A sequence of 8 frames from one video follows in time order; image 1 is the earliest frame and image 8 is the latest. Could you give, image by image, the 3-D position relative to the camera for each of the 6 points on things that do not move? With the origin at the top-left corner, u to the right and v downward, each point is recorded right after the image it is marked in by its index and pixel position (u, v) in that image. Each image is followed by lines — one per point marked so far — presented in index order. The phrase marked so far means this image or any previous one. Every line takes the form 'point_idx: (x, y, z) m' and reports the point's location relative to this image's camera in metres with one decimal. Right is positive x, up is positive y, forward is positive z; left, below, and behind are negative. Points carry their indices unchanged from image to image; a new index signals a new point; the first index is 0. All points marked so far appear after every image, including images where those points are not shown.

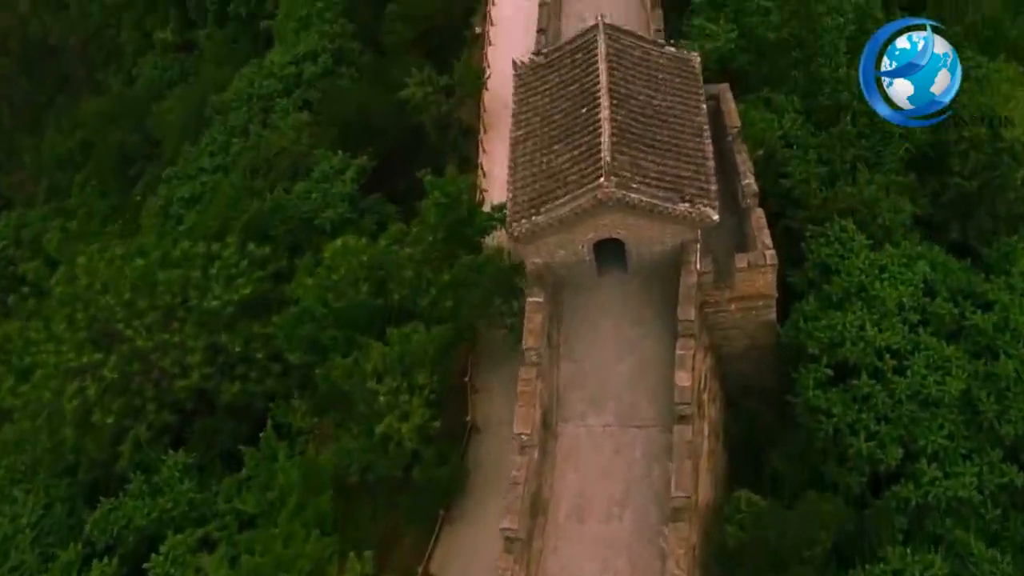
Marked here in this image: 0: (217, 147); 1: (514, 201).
0: (-6.3, +3.0, +19.8) m
1: (0.0, +0.9, +10.3) m
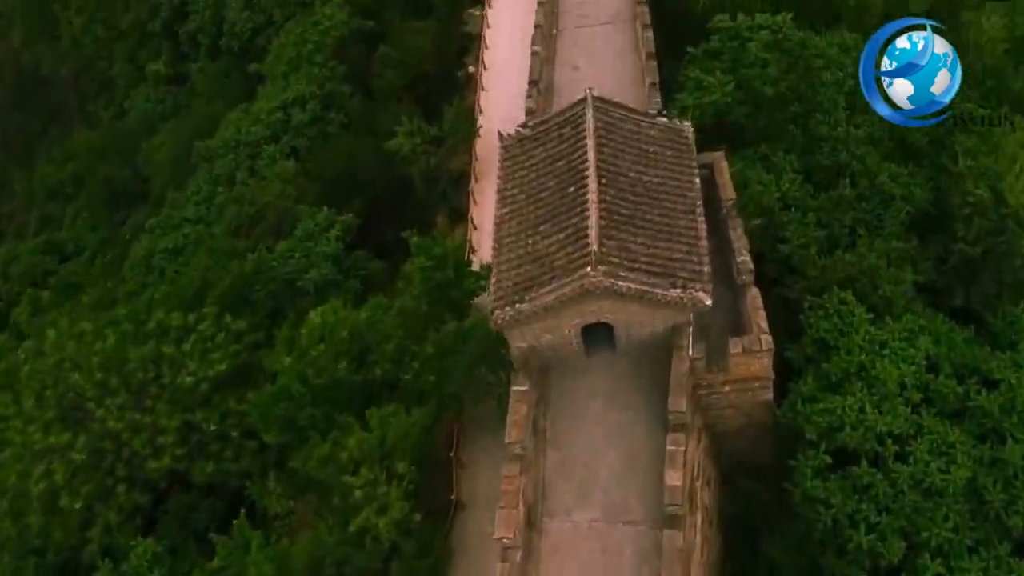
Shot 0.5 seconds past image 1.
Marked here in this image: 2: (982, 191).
0: (-6.5, +1.9, +19.4) m
1: (-0.2, 0.0, +9.9) m
2: (+7.3, +1.4, +14.2) m
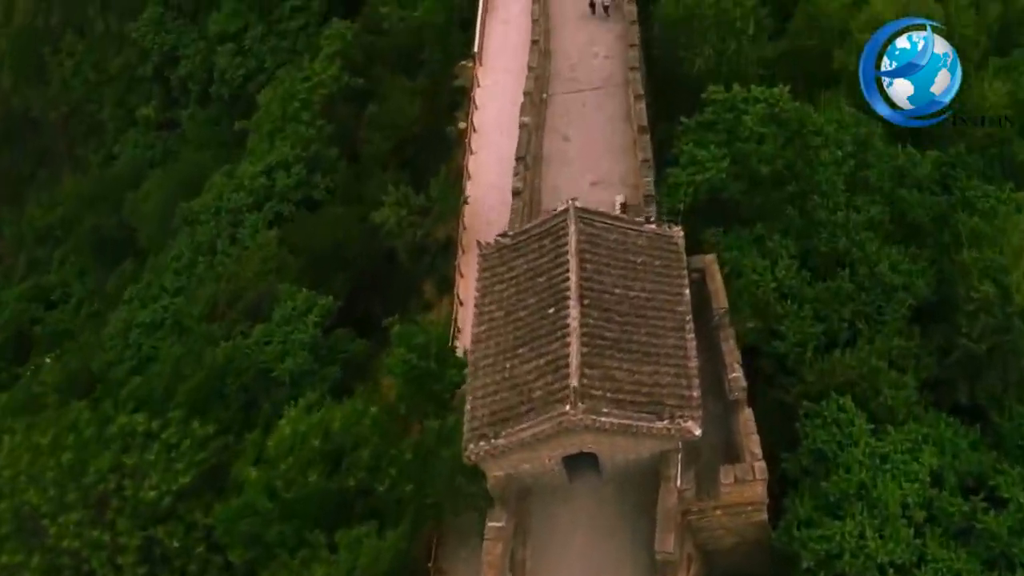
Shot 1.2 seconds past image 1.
0: (-6.7, +0.5, +18.8) m
1: (-0.4, -1.3, +9.3) m
2: (+7.0, 0.0, +13.7) m
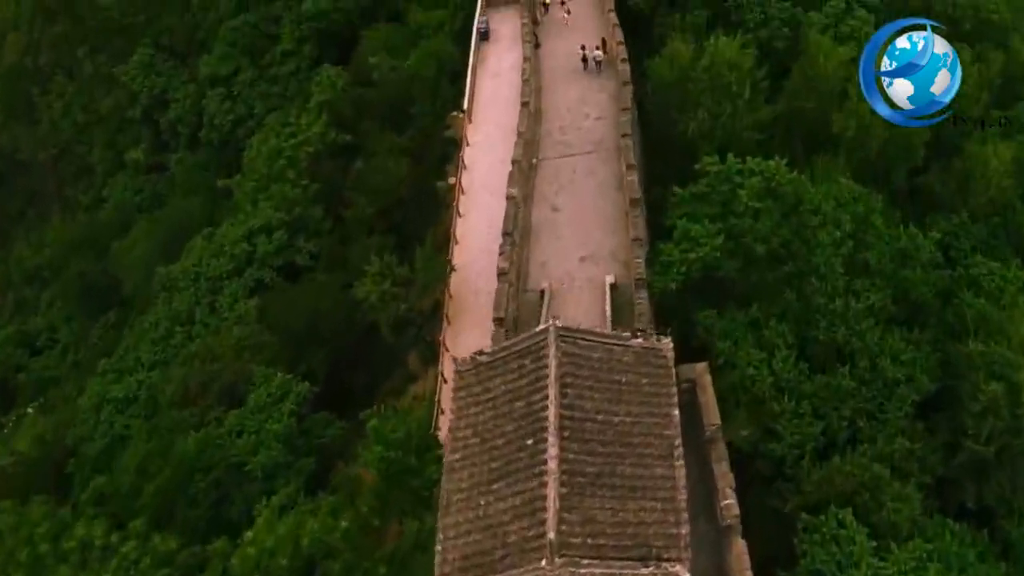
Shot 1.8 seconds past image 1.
0: (-7.0, -0.9, +18.2) m
1: (-0.6, -2.5, +8.6) m
2: (+6.8, -1.3, +13.0) m
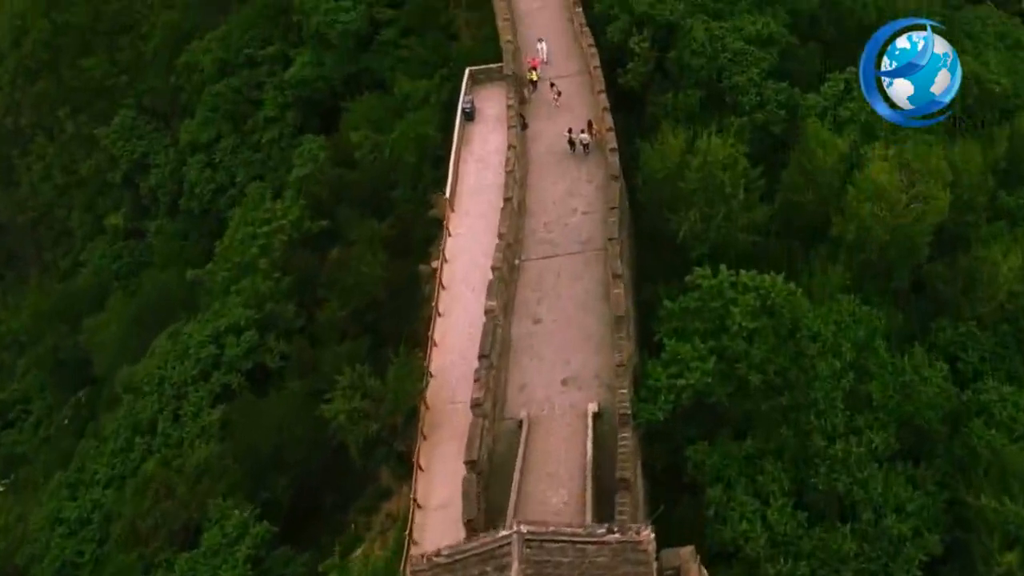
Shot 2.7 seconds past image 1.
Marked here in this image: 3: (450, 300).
0: (-7.3, -2.9, +17.2) m
1: (-1.0, -4.2, +7.5) m
2: (+6.4, -3.2, +12.0) m
3: (-1.2, -0.2, +18.6) m
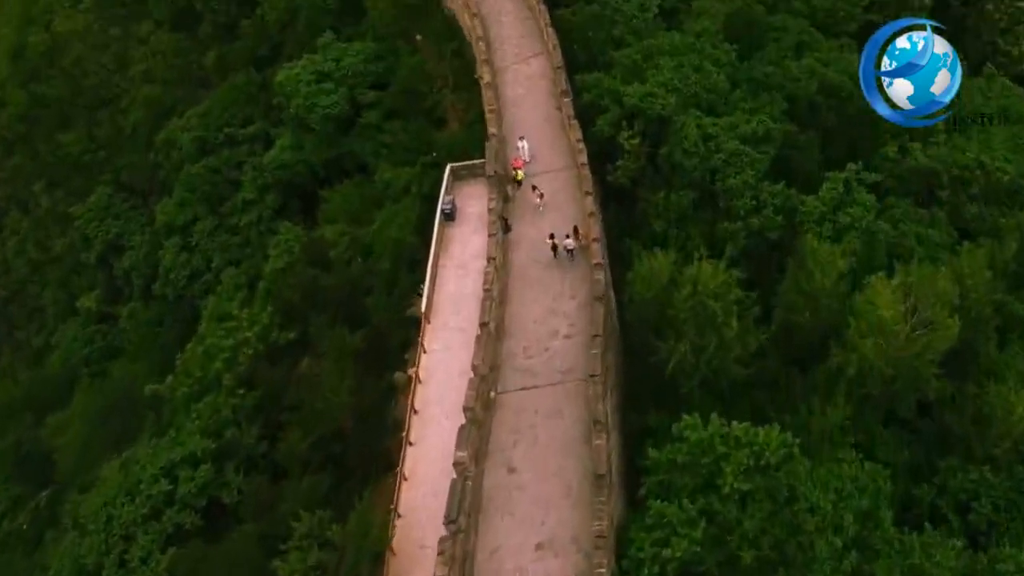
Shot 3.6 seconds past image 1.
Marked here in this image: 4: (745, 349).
0: (-7.8, -5.2, +15.8) m
1: (-1.5, -6.2, +6.1) m
2: (+6.0, -5.3, +10.6) m
3: (-1.7, -2.6, +17.3) m
4: (+4.1, -1.0, +16.1) m
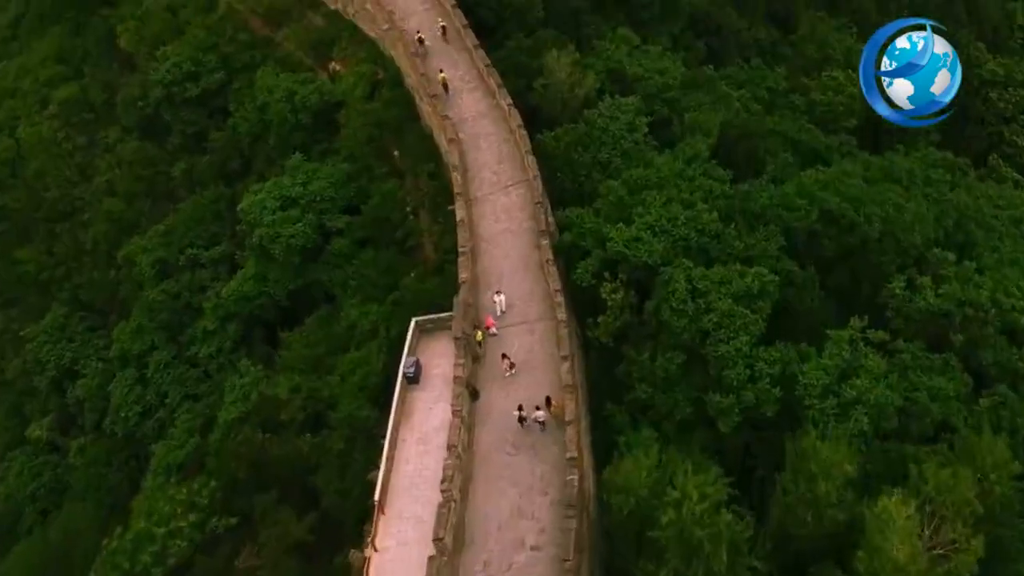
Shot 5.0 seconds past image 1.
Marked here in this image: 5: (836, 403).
0: (-8.4, -8.4, +13.5) m
1: (-2.2, -8.9, +3.7) m
2: (+5.3, -8.3, +8.2) m
3: (-2.3, -5.9, +15.1) m
4: (+3.4, -4.3, +13.9) m
5: (+6.4, -2.3, +18.1) m
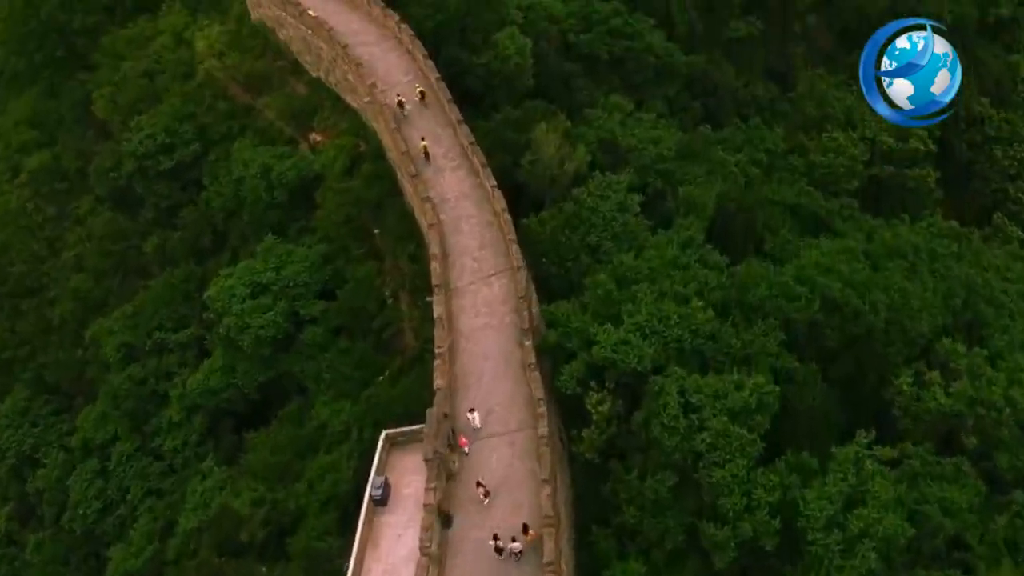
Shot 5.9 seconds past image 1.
0: (-8.9, -10.3, +11.8) m
1: (-2.7, -10.5, +2.0) m
2: (+4.8, -10.1, +6.5) m
3: (-2.8, -7.9, +13.5) m
4: (+3.0, -6.3, +12.3) m
5: (+5.9, -4.4, +16.6) m
